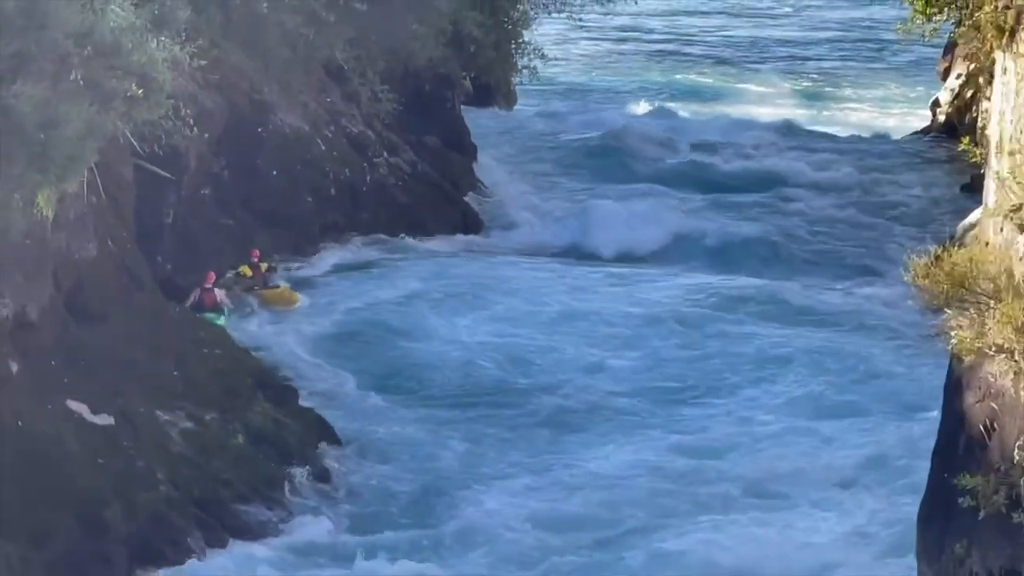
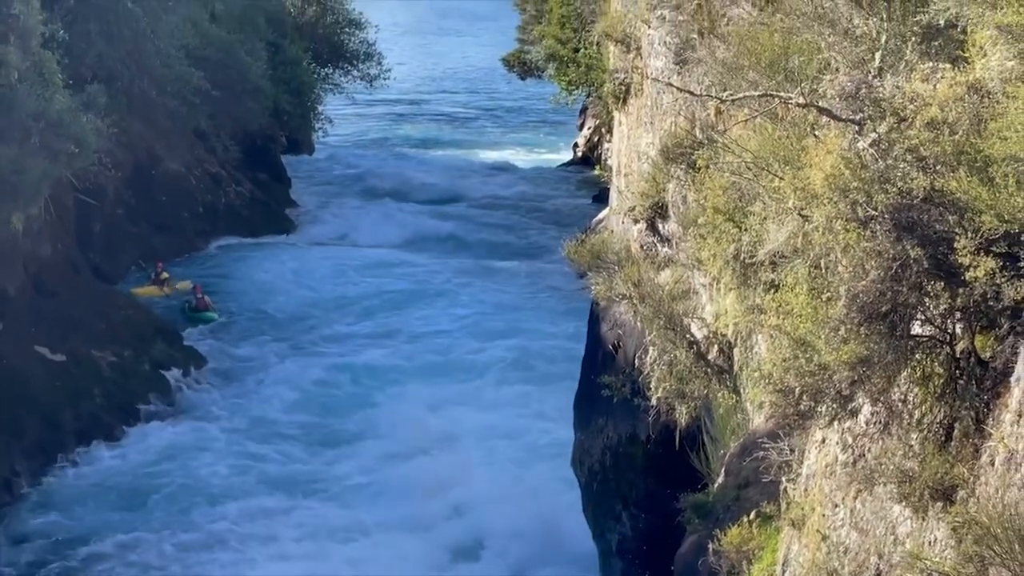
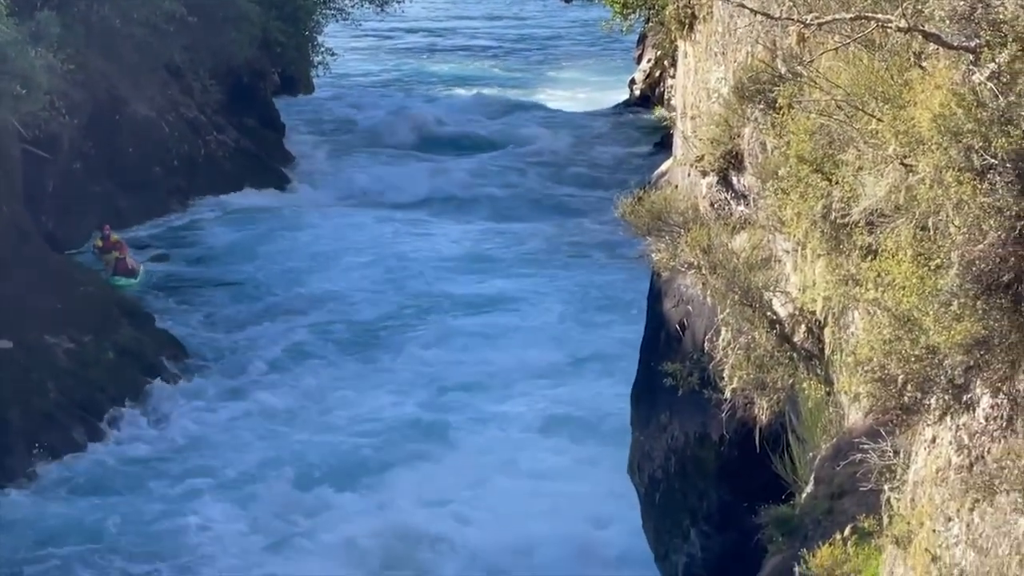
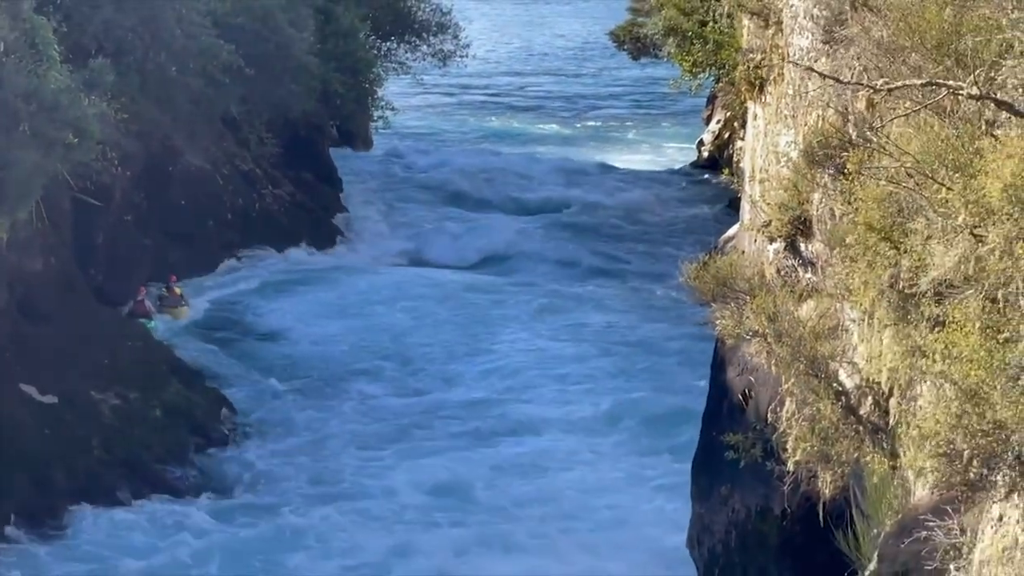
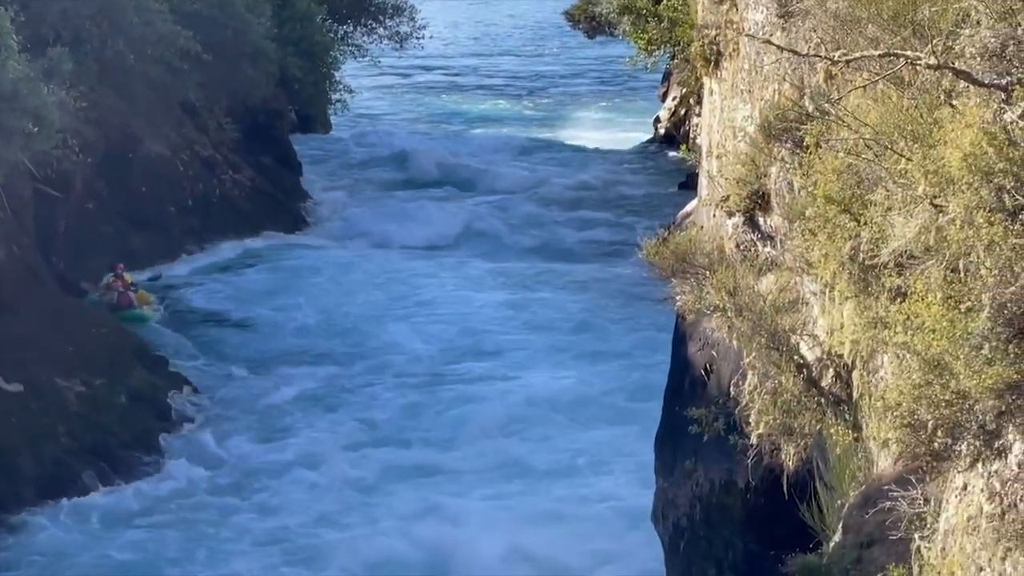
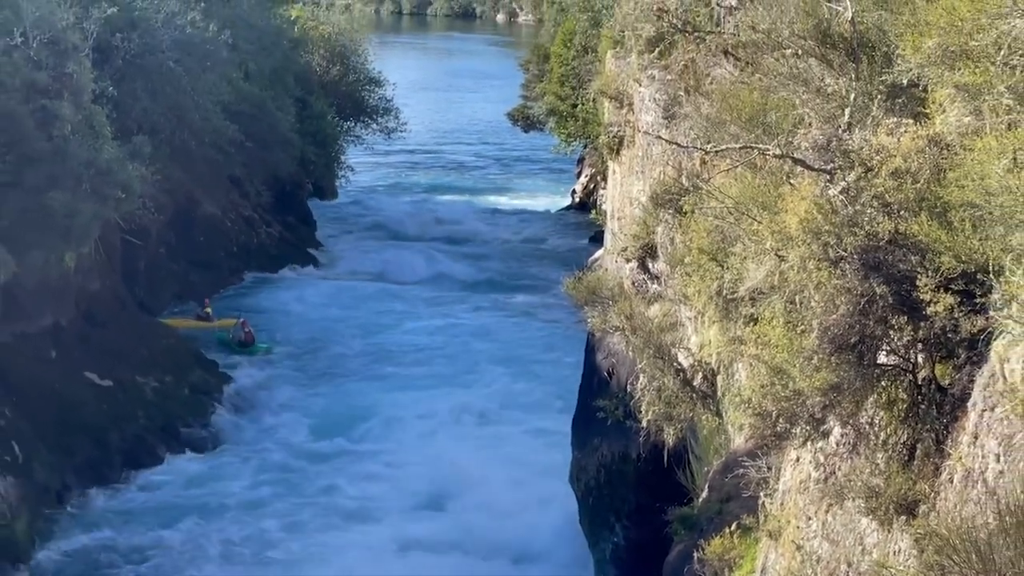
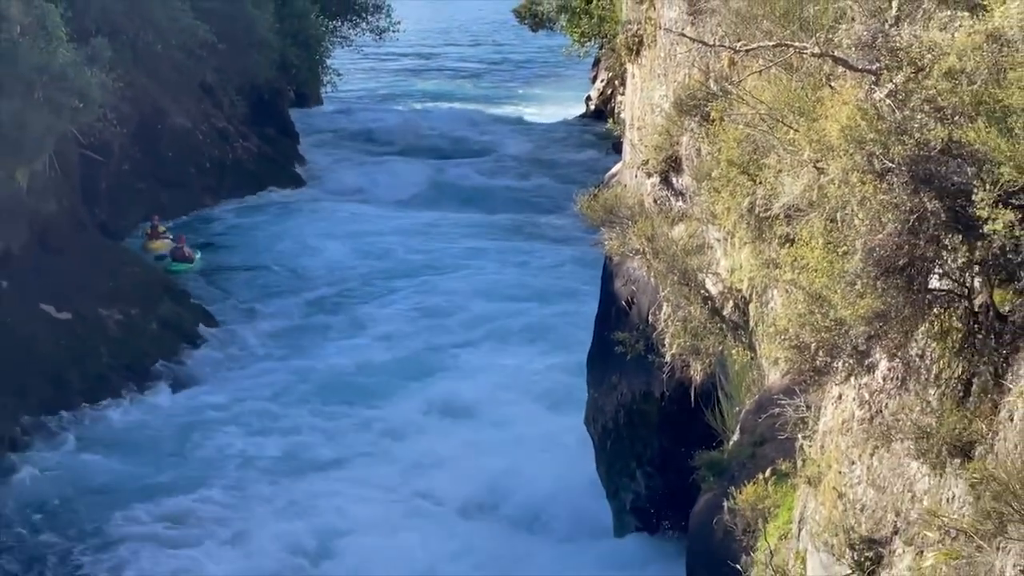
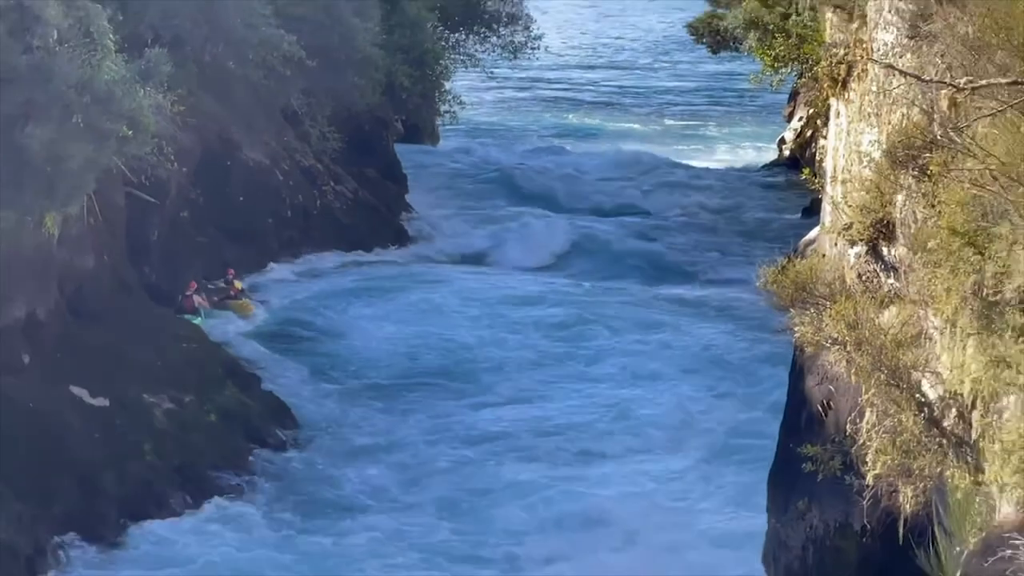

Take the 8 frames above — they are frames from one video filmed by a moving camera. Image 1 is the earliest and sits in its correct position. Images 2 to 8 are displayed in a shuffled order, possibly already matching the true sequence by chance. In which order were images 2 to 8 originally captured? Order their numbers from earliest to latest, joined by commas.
8, 4, 5, 3, 7, 2, 6
